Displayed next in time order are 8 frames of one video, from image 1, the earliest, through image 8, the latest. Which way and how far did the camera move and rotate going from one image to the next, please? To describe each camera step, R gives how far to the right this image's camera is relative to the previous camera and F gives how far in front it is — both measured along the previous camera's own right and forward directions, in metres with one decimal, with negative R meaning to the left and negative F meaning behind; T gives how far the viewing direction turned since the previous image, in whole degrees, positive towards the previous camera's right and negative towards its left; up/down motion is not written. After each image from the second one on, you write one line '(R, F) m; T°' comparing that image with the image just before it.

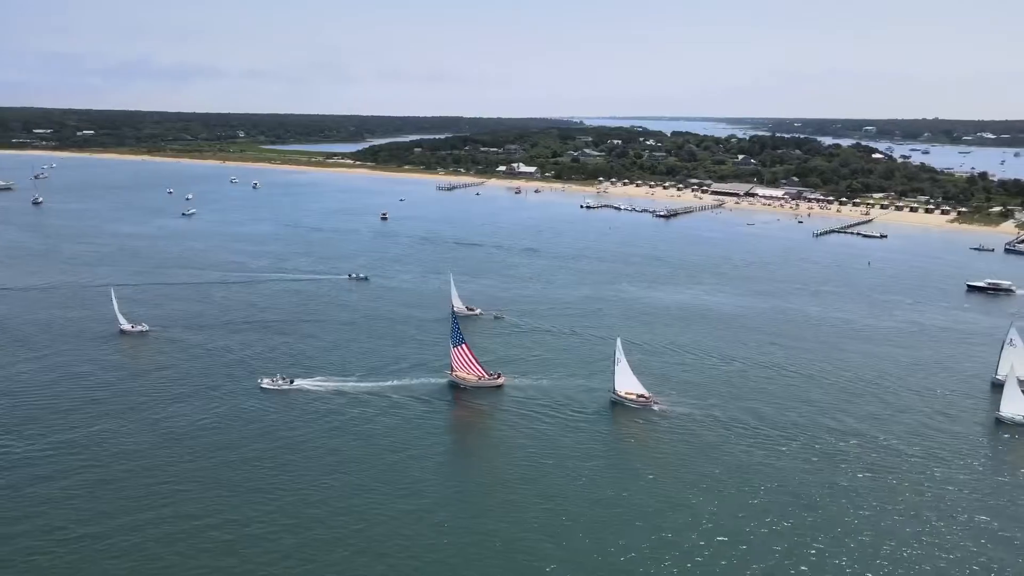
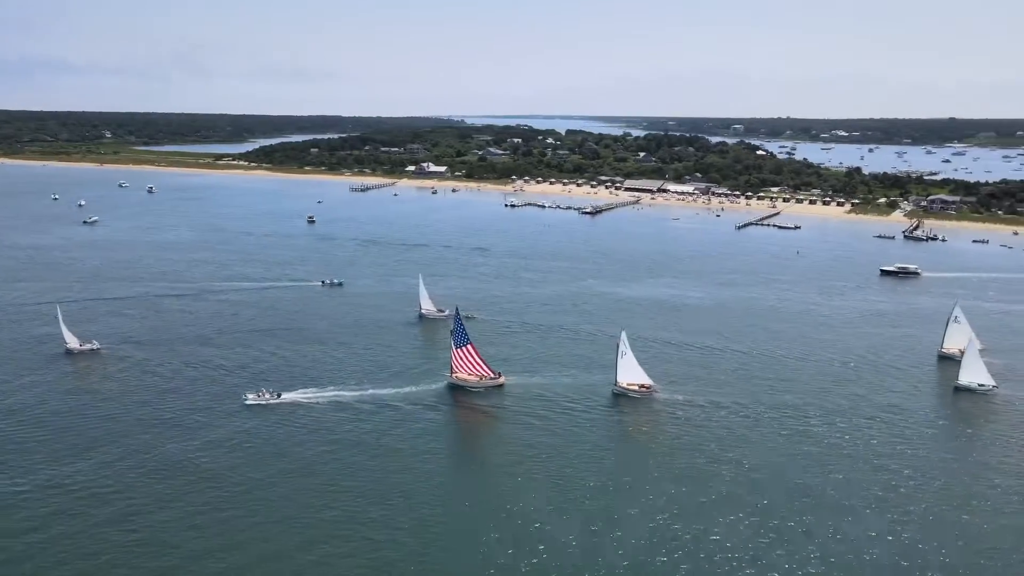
(-7.8, +0.6) m; +9°
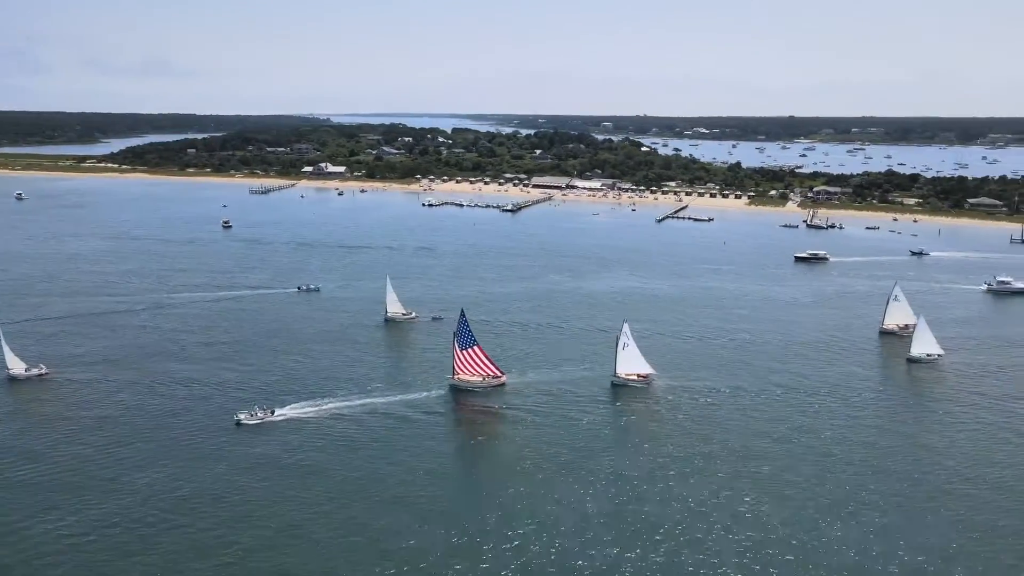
(-8.5, +0.7) m; +10°
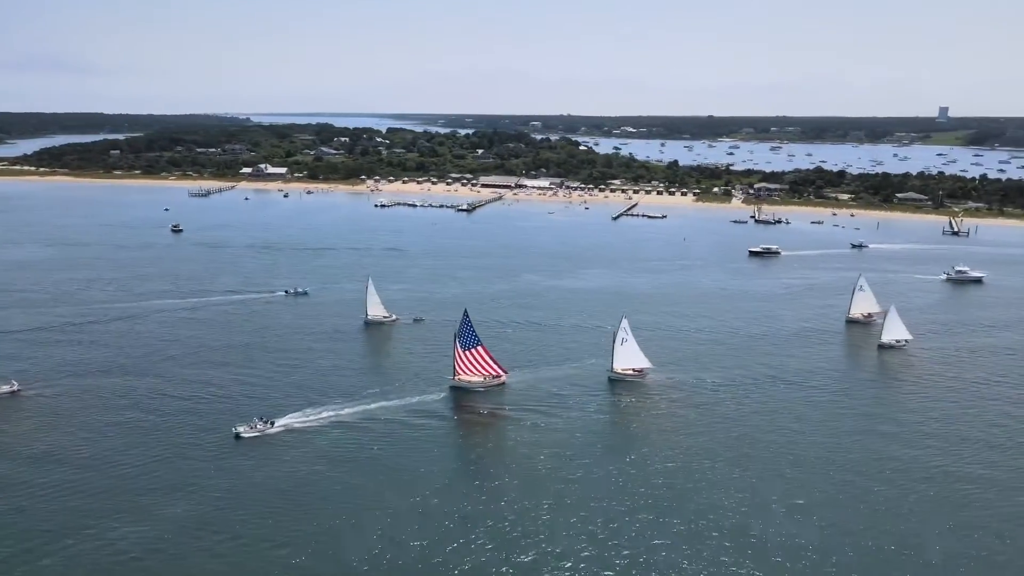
(-4.8, +0.2) m; +6°
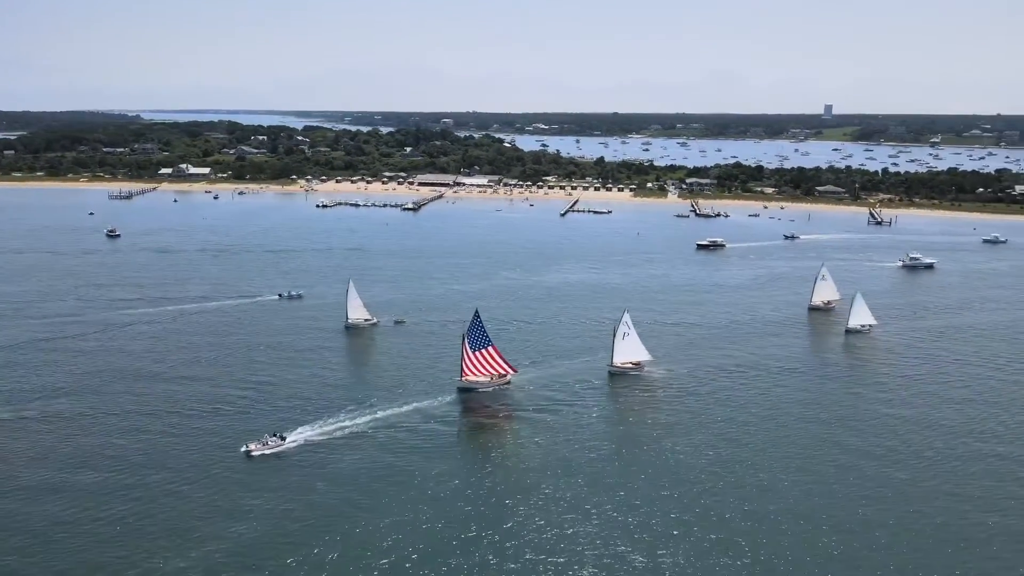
(-6.4, +0.3) m; +7°
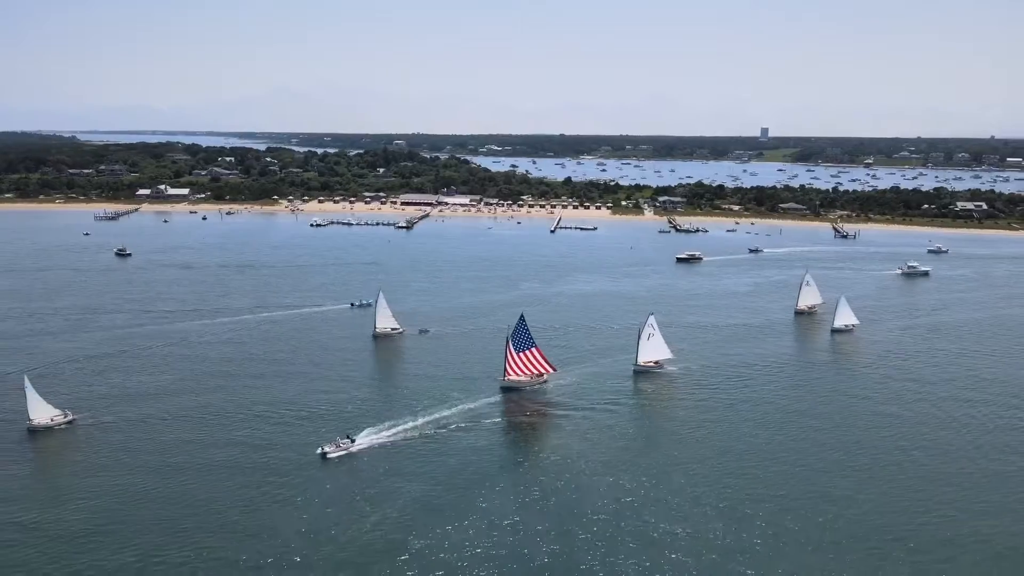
(-7.5, -3.9) m; +4°
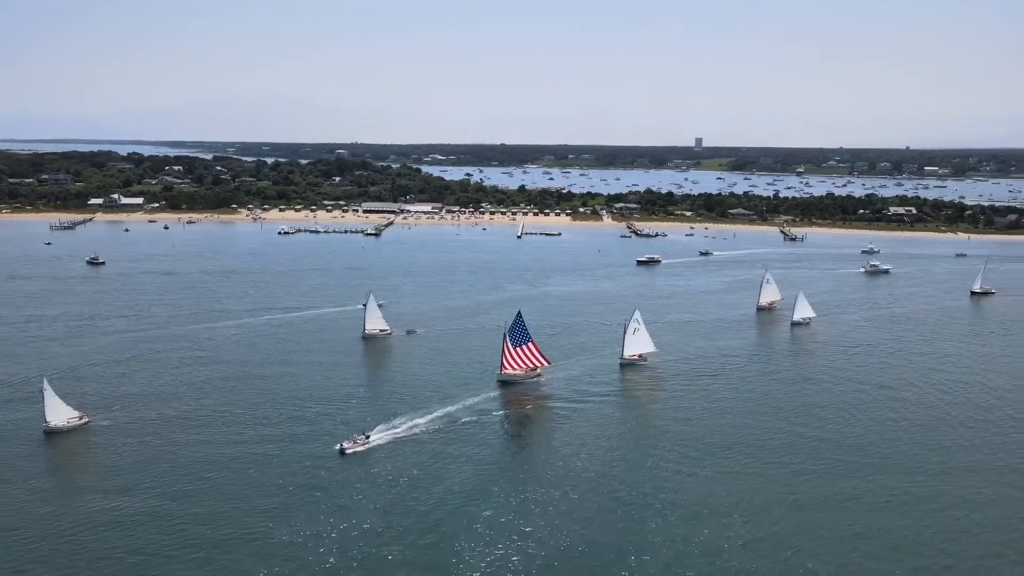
(-4.6, -2.6) m; +5°
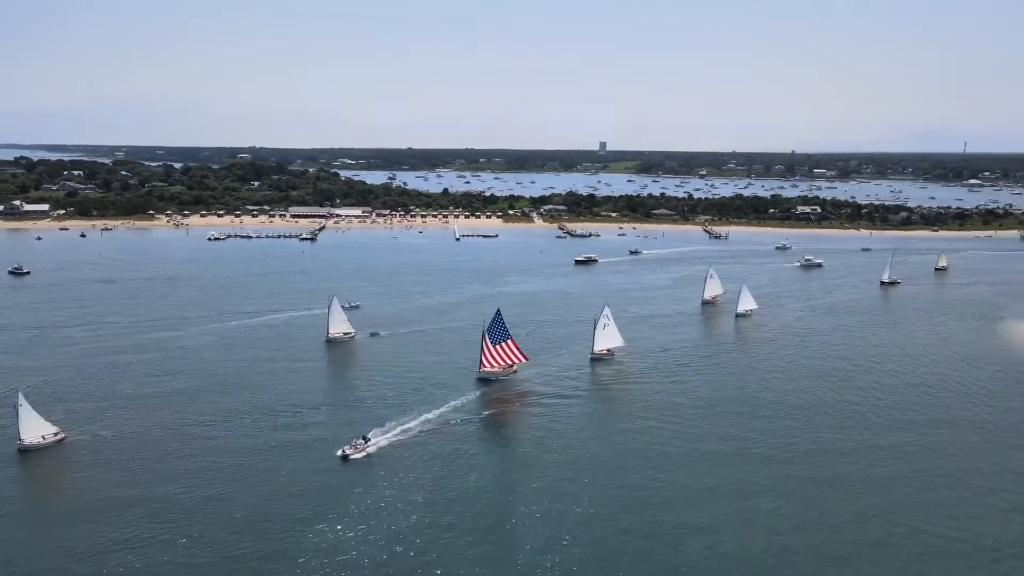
(-5.7, -0.5) m; +7°
